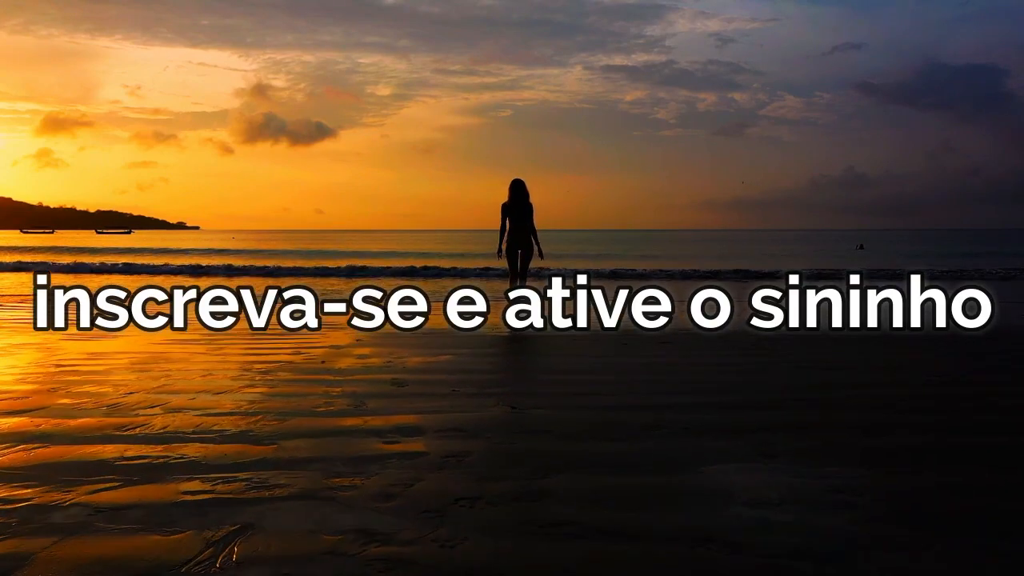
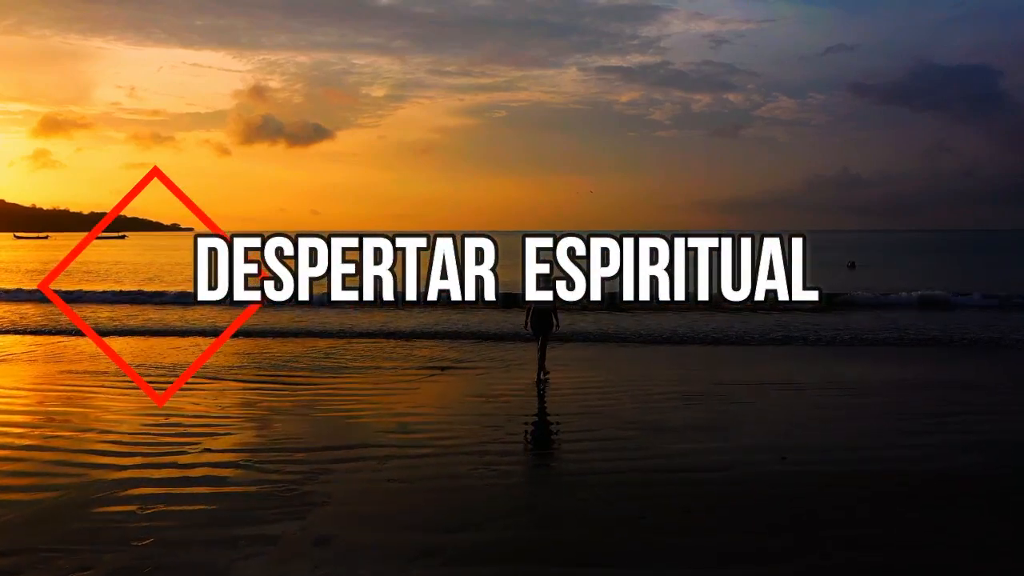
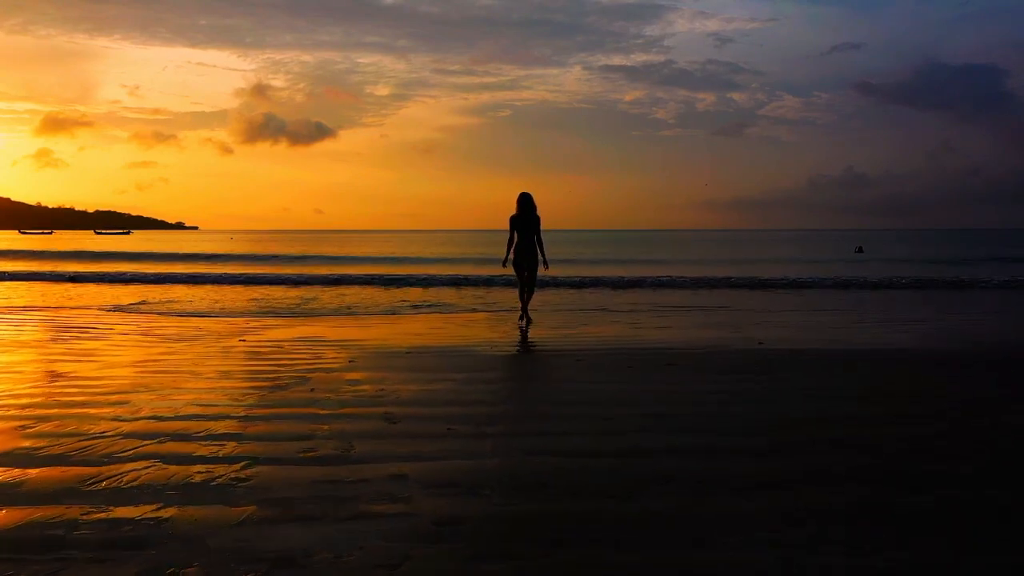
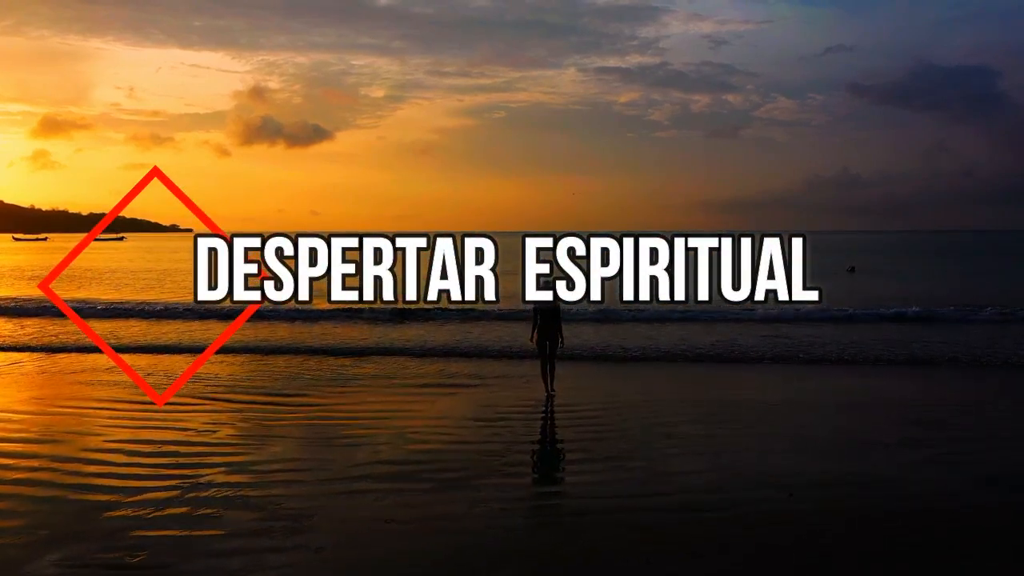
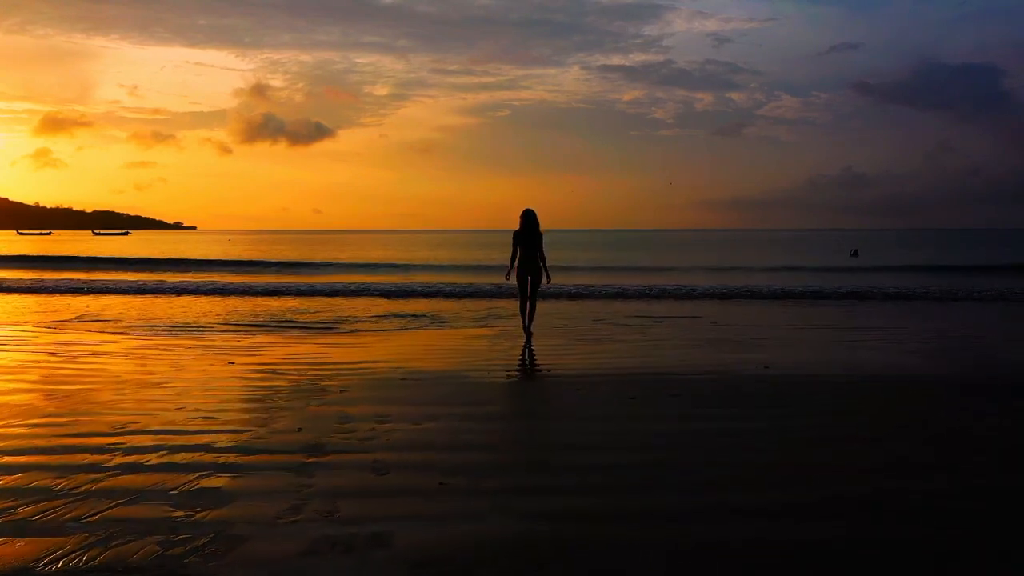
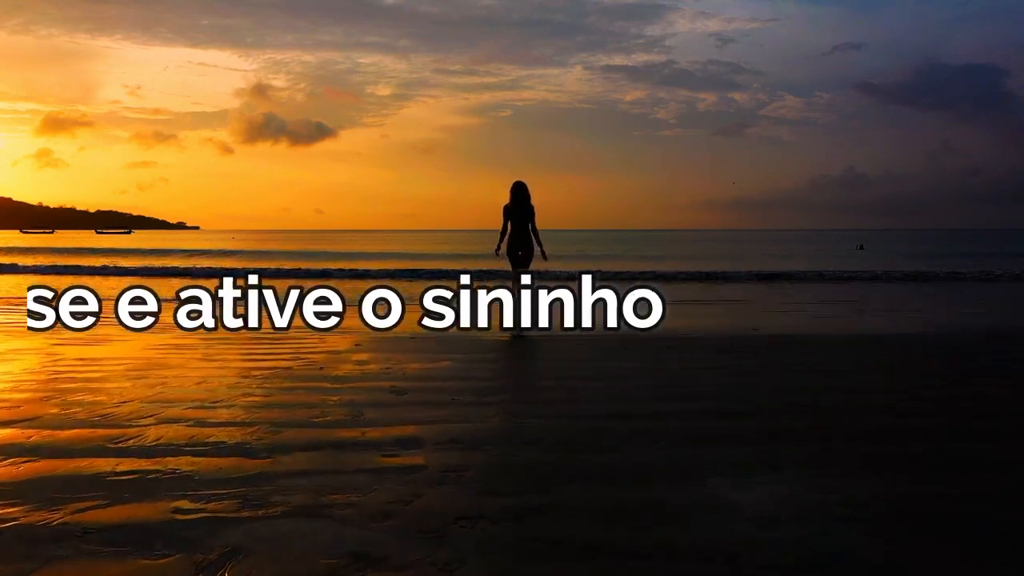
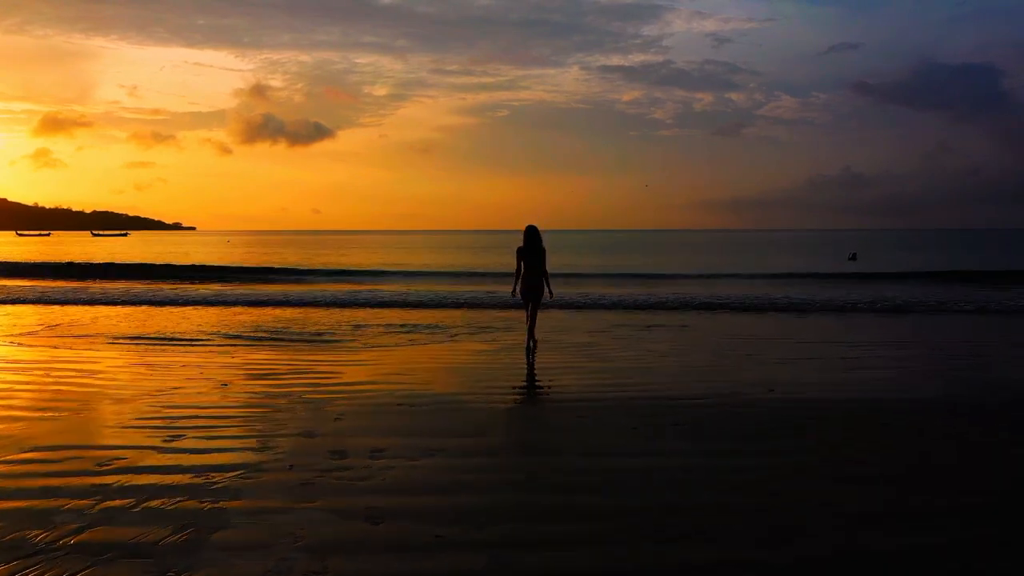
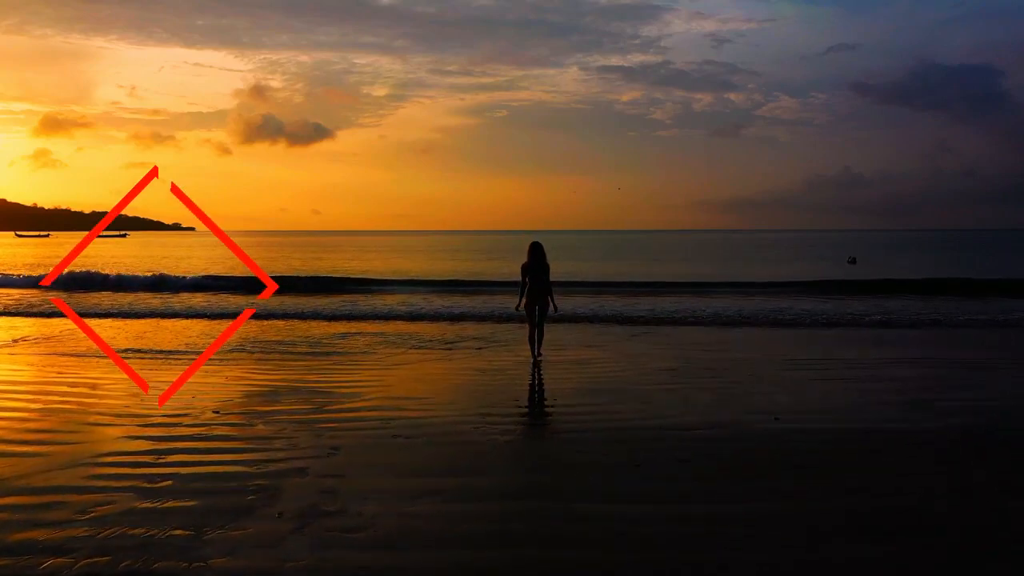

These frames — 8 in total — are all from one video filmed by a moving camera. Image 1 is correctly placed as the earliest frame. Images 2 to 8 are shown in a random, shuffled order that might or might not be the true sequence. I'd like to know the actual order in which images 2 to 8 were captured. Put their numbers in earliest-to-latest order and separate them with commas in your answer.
6, 3, 5, 7, 8, 2, 4
